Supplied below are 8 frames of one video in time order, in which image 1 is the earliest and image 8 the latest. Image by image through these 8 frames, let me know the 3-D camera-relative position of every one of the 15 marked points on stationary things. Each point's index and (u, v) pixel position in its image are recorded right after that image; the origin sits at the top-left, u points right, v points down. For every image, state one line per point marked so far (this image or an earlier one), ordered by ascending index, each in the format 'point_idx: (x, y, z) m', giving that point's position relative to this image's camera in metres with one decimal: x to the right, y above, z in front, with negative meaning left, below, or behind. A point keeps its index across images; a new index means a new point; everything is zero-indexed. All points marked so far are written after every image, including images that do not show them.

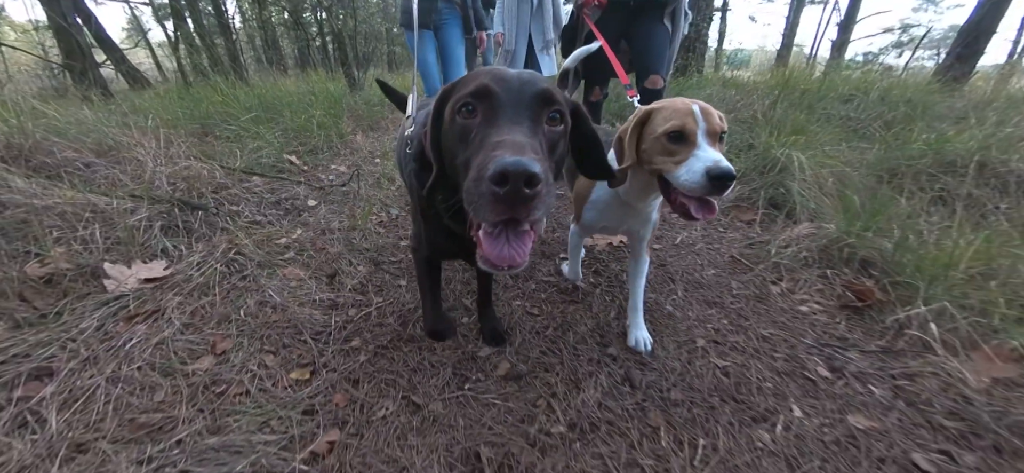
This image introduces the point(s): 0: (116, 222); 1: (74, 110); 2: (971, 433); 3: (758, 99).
0: (-2.2, +0.1, +2.2) m
1: (-3.7, +1.1, +3.2) m
2: (+1.5, -0.6, +1.3) m
3: (+3.3, +1.8, +5.2) m
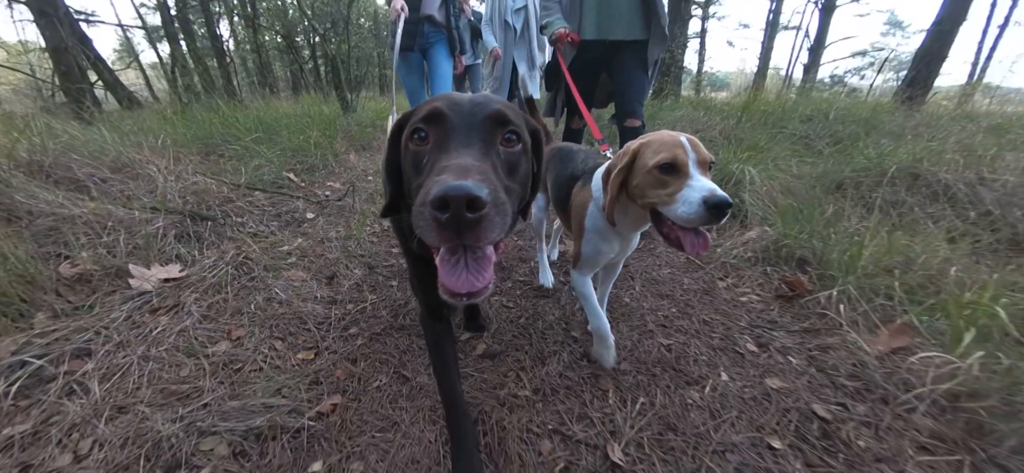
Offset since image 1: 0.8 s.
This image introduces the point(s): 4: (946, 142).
0: (-2.3, 0.0, +2.4) m
1: (-3.8, +1.0, +3.5) m
2: (+1.4, -0.6, +1.6) m
3: (+3.1, +1.6, +5.6) m
4: (+4.7, +1.0, +4.2) m
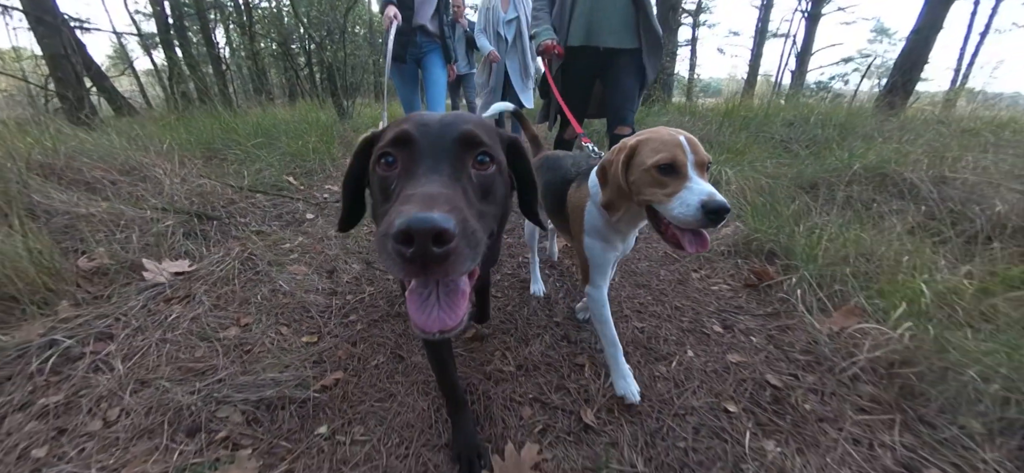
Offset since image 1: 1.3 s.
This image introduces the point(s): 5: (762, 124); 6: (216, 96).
0: (-2.4, 0.0, +2.6) m
1: (-3.9, +1.0, +3.6) m
2: (+1.4, -0.6, +1.8) m
3: (+3.0, +1.6, +5.8) m
4: (+4.6, +1.0, +4.5) m
5: (+3.8, +1.7, +5.8) m
6: (-6.1, +2.9, +8.0) m
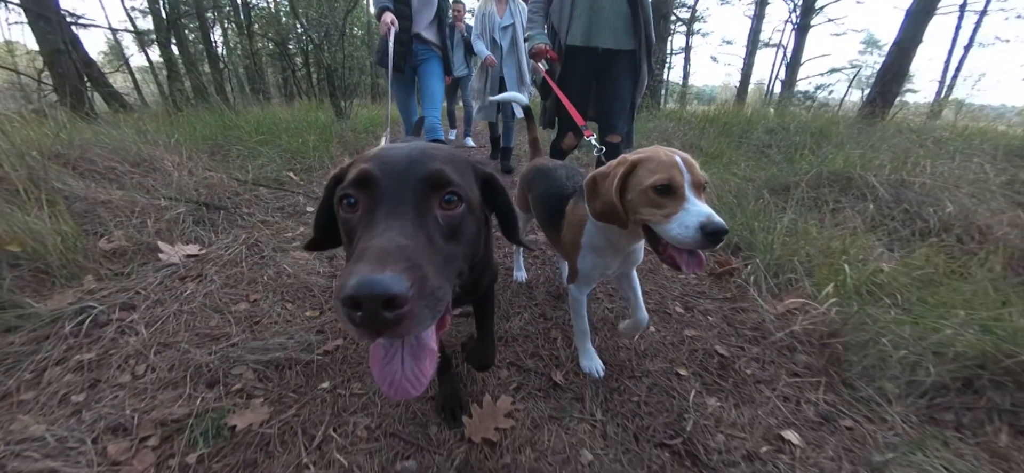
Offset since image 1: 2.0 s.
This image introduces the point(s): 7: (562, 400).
0: (-2.5, +0.1, +2.8) m
1: (-4.0, +1.1, +3.8) m
2: (+1.3, -0.5, +2.0) m
3: (+2.9, +1.6, +6.1) m
4: (+4.5, +1.0, +4.7) m
5: (+3.7, +1.6, +6.1) m
6: (-6.2, +3.0, +8.1) m
7: (+0.2, -0.7, +1.6) m
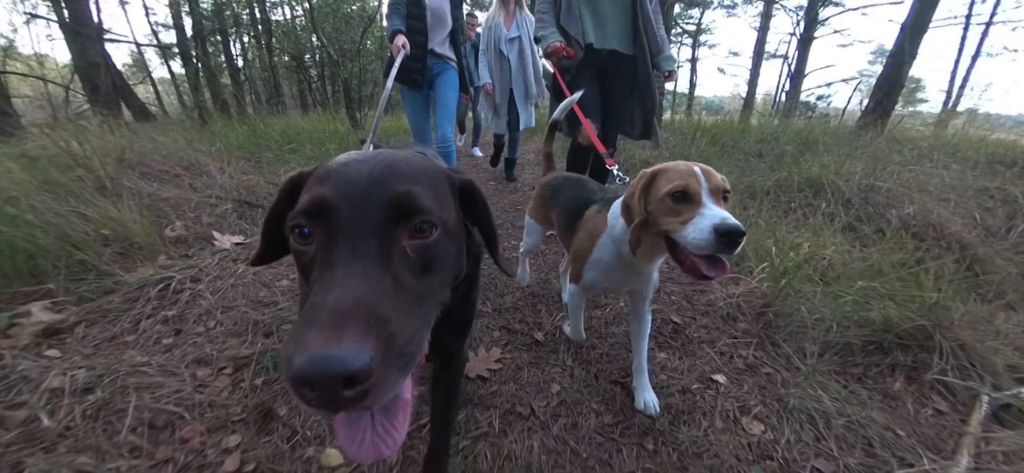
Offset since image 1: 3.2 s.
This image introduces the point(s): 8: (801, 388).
0: (-2.5, +0.2, +3.2) m
1: (-4.0, +1.1, +4.4) m
2: (+1.2, -0.4, +2.4) m
3: (+2.9, +1.6, +6.5) m
4: (+4.5, +1.0, +5.1) m
5: (+3.7, +1.6, +6.5) m
6: (-6.1, +2.9, +8.8) m
7: (+0.2, -0.6, +2.0) m
8: (+1.3, -0.7, +1.8) m
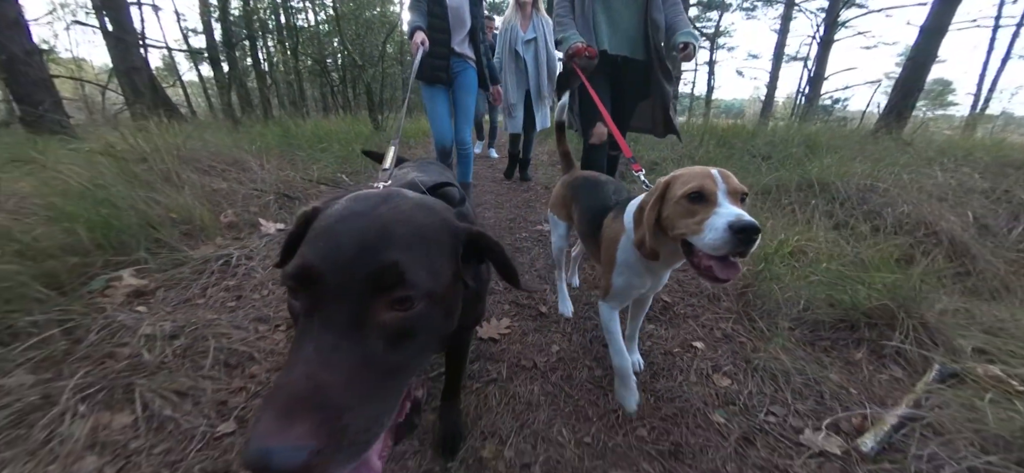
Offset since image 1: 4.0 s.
0: (-2.4, +0.3, +3.7) m
1: (-3.8, +1.2, +4.8) m
2: (+1.3, -0.4, +2.7) m
3: (+3.2, +1.6, +6.7) m
4: (+4.7, +1.0, +5.2) m
5: (+4.0, +1.6, +6.7) m
6: (-5.8, +3.0, +9.3) m
7: (+0.2, -0.5, +2.4) m
8: (+1.3, -0.6, +2.0) m
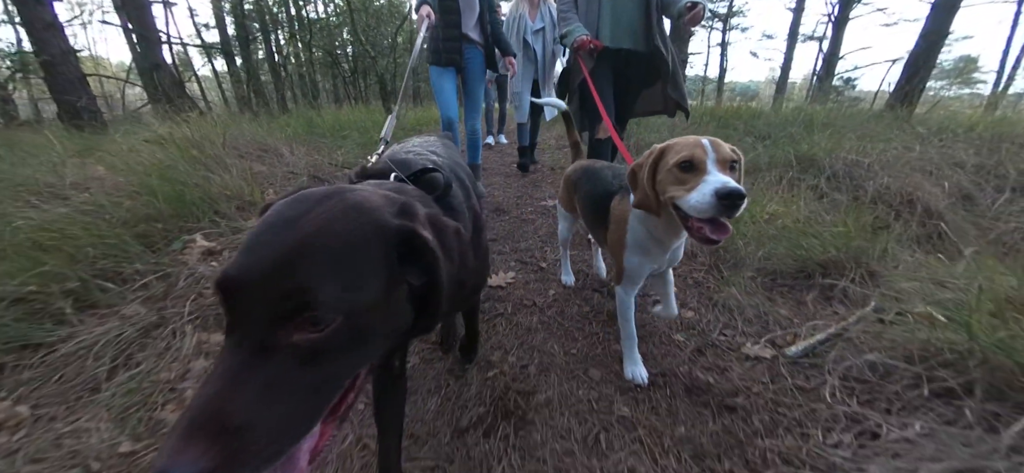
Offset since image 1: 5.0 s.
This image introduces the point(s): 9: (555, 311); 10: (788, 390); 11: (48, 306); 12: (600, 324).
0: (-2.3, +0.6, +4.1) m
1: (-3.8, +1.5, +5.3) m
2: (+1.3, -0.1, +3.0) m
3: (+3.3, +2.0, +7.0) m
4: (+4.8, +1.4, +5.5) m
5: (+4.1, +2.0, +6.9) m
6: (-5.6, +3.4, +9.9) m
7: (+0.2, -0.3, +2.8) m
8: (+1.4, -0.4, +2.4) m
9: (+0.3, -0.5, +2.4) m
10: (+1.2, -0.7, +1.7) m
11: (-2.4, -0.4, +2.0) m
12: (+0.5, -0.5, +2.2) m
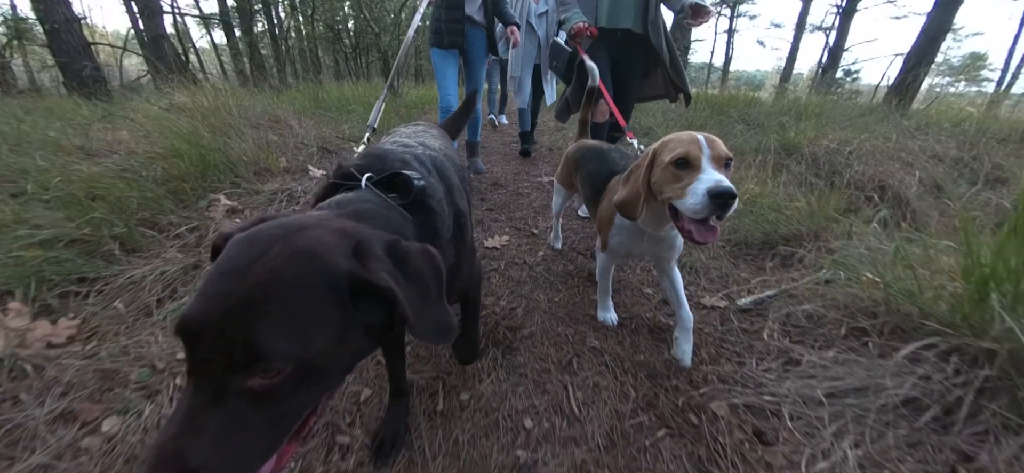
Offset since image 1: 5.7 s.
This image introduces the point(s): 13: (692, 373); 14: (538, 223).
0: (-2.4, +1.0, +4.4) m
1: (-3.8, +2.0, +5.6) m
2: (+1.3, +0.1, +3.3) m
3: (+3.3, +2.3, +7.2) m
4: (+4.8, +1.6, +5.7) m
5: (+4.1, +2.3, +7.1) m
6: (-5.5, +4.1, +10.0) m
7: (+0.2, 0.0, +3.1) m
8: (+1.3, -0.2, +2.7) m
9: (+0.2, -0.2, +2.7) m
10: (+1.2, -0.5, +2.1) m
11: (-2.5, -0.1, +2.3) m
12: (+0.5, -0.3, +2.5) m
13: (+0.8, -0.6, +1.8) m
14: (+0.2, +0.1, +3.4) m
